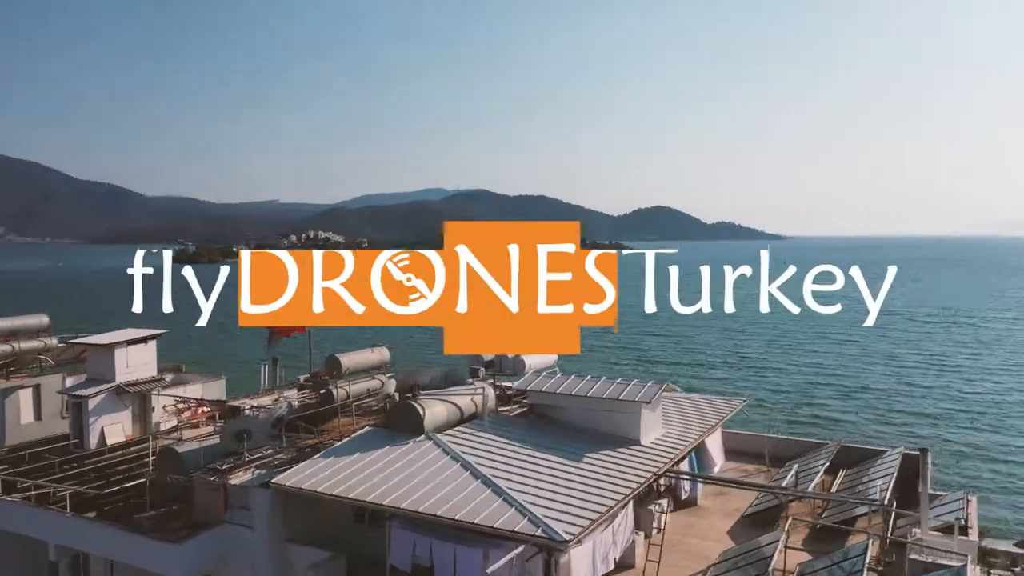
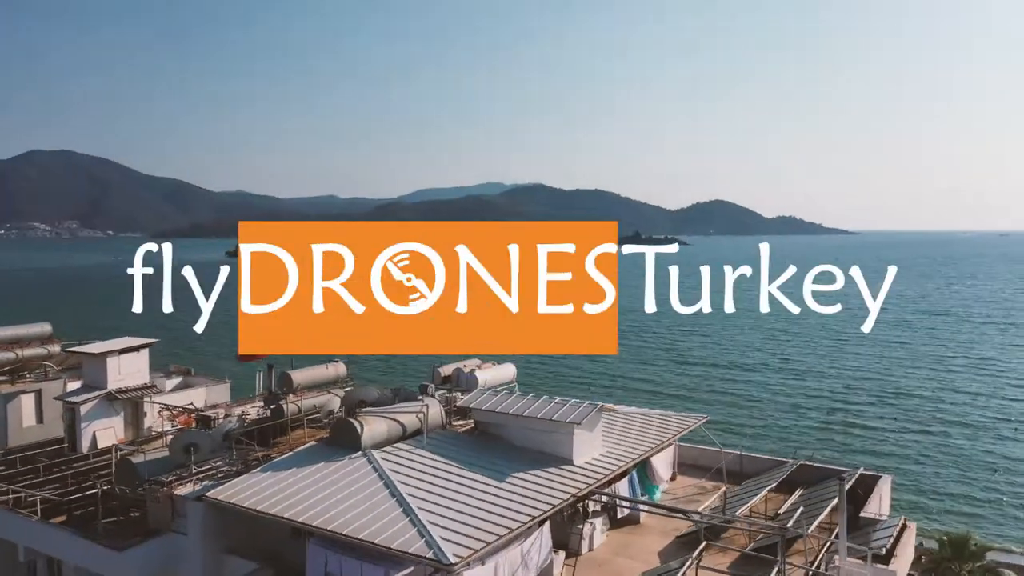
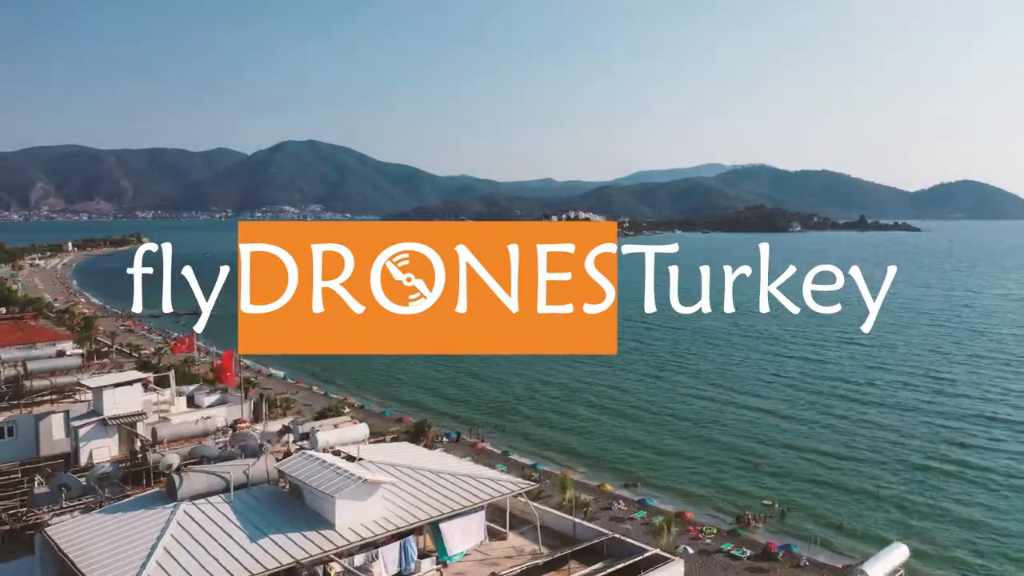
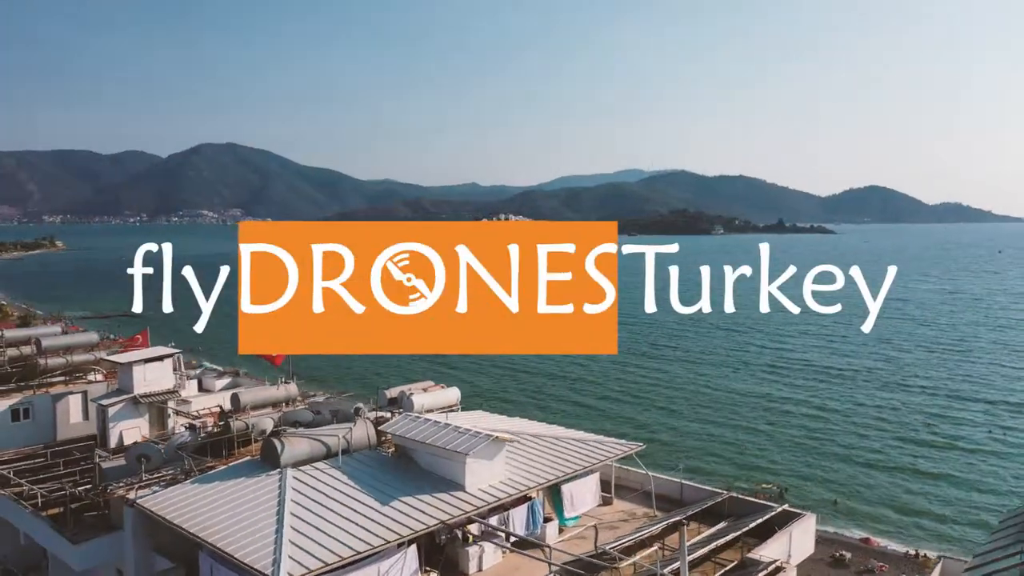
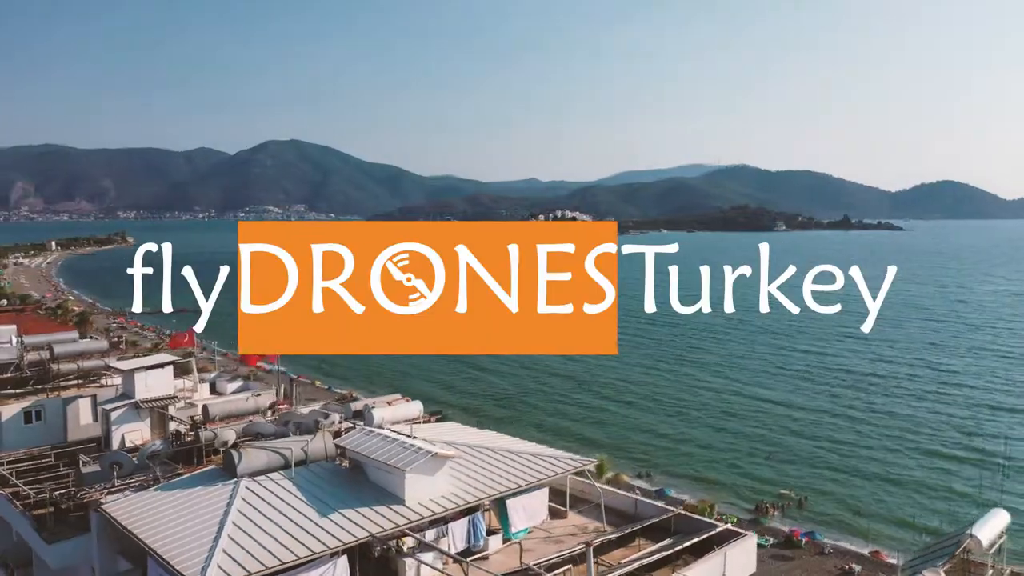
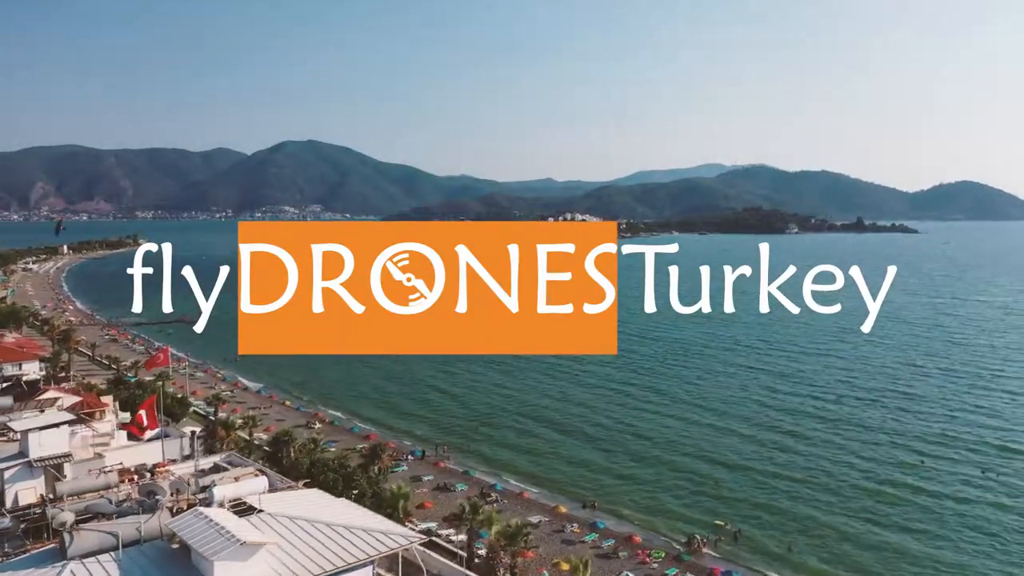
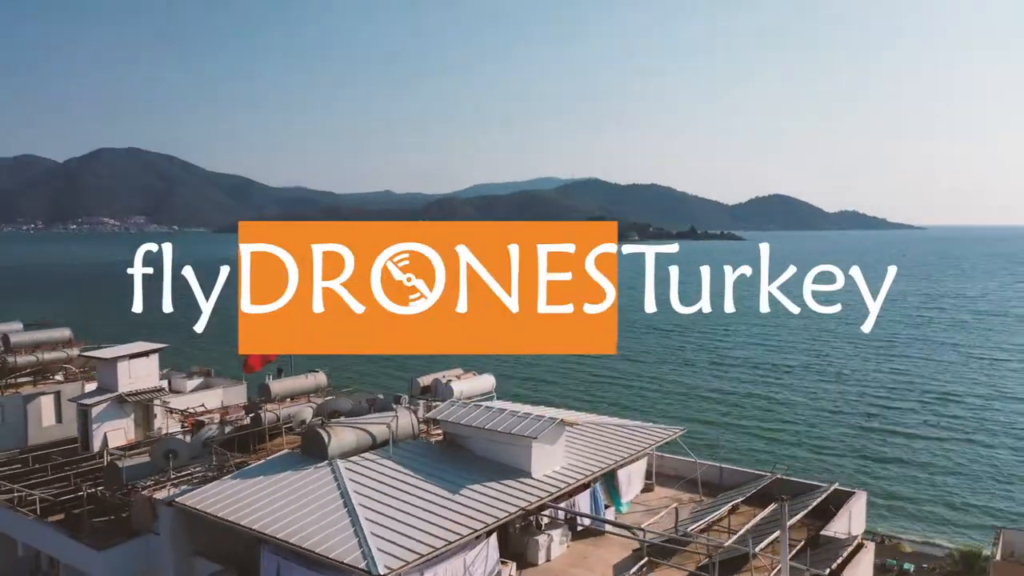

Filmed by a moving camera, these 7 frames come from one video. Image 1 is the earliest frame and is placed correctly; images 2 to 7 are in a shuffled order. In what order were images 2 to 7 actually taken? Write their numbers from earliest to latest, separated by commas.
2, 7, 4, 5, 3, 6
